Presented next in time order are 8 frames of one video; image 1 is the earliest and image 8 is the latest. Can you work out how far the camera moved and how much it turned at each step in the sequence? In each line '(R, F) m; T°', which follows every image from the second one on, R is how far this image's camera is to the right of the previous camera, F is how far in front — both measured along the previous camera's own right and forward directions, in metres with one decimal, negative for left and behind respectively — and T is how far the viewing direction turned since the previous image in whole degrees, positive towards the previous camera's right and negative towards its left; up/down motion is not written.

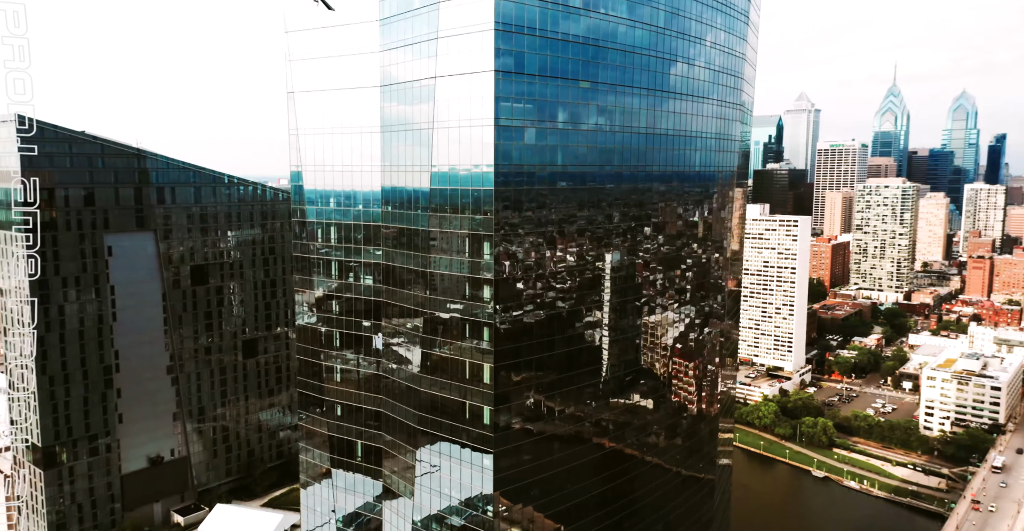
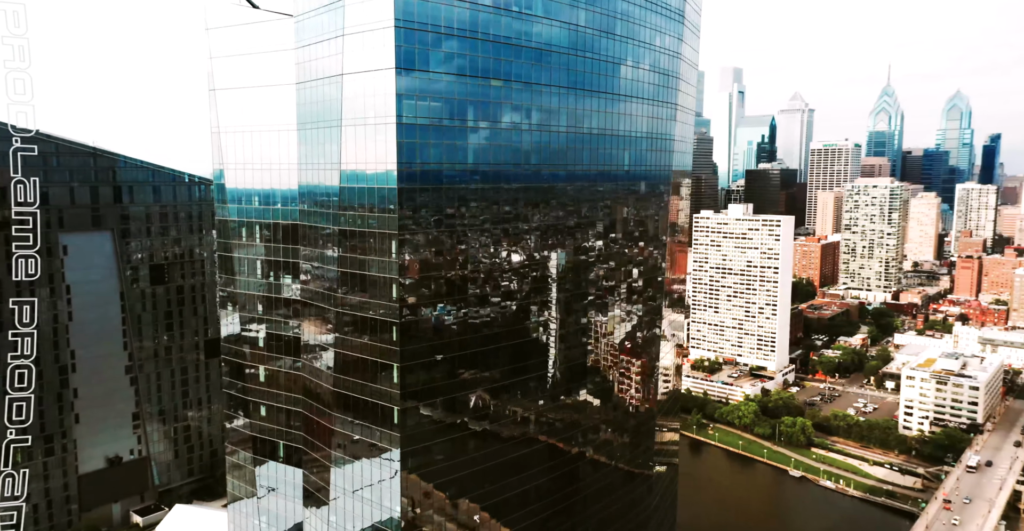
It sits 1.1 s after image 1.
(+2.3, +0.1) m; 0°
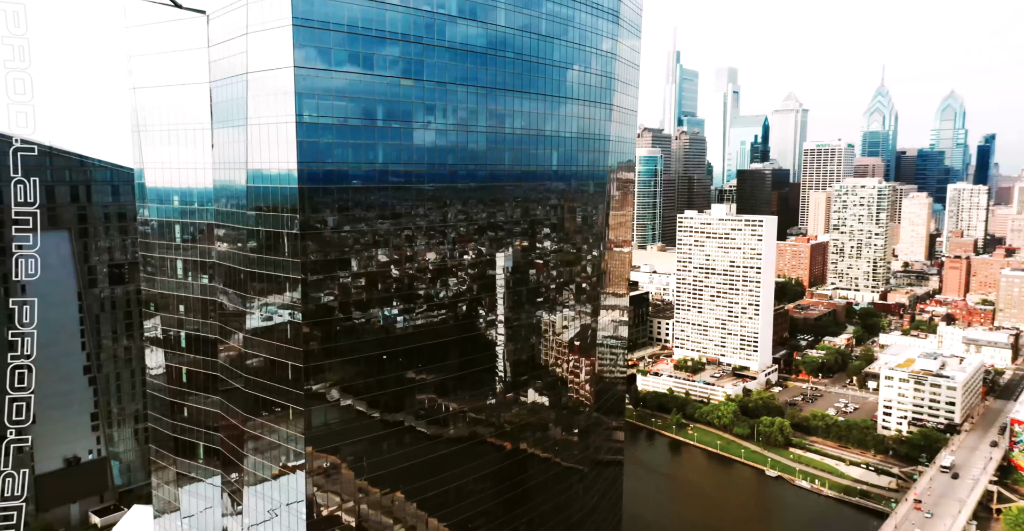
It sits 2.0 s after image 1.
(+2.4, +0.1) m; 0°
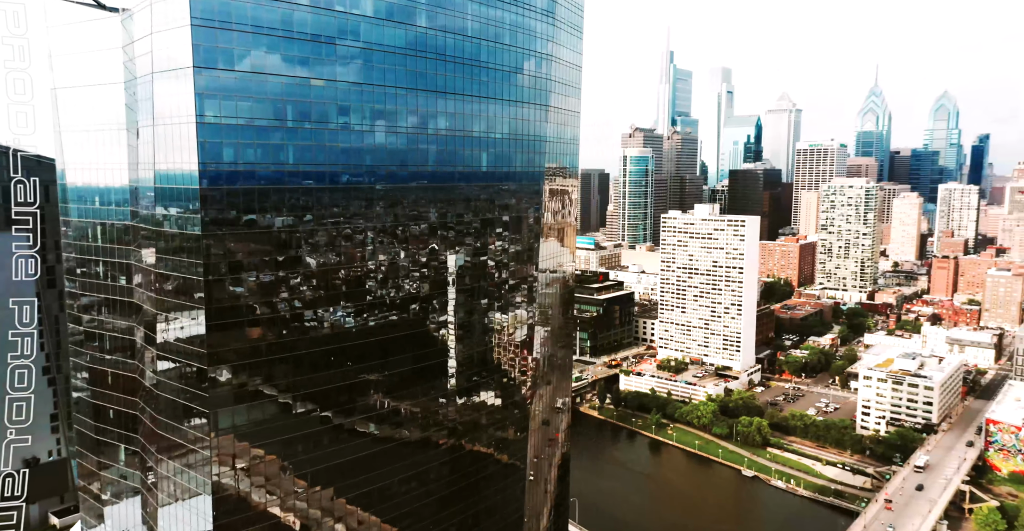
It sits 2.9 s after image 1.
(+2.3, 0.0) m; 0°
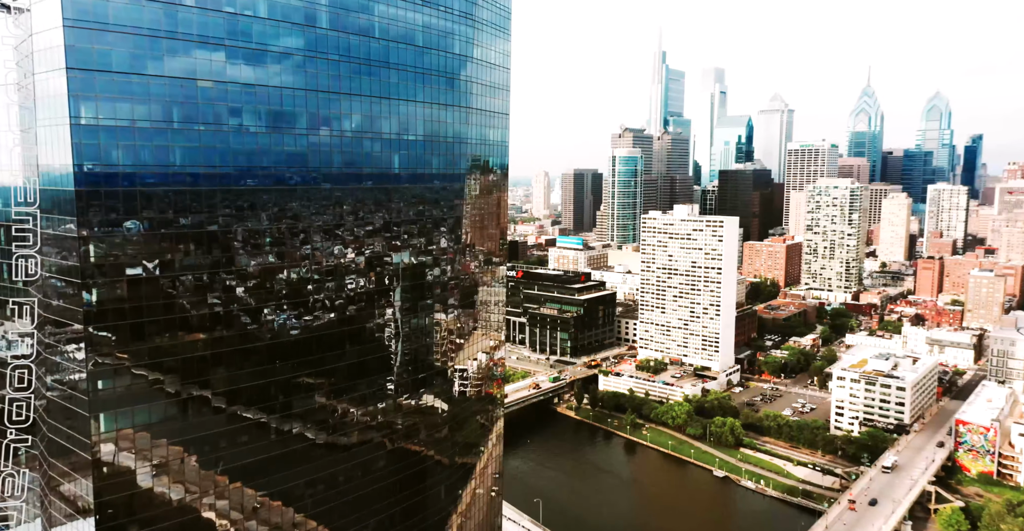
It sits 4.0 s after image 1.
(+2.9, 0.0) m; 0°
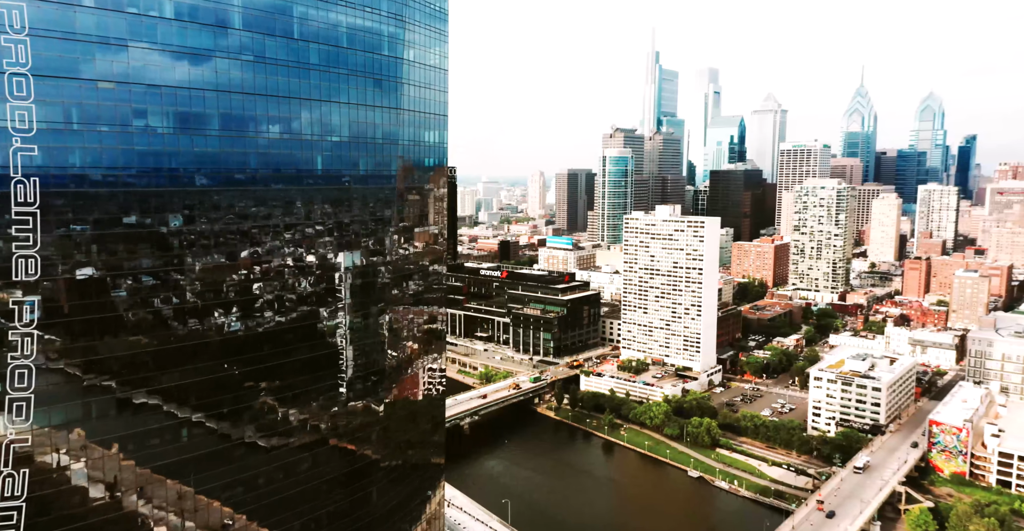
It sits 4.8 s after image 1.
(+2.5, 0.0) m; 0°
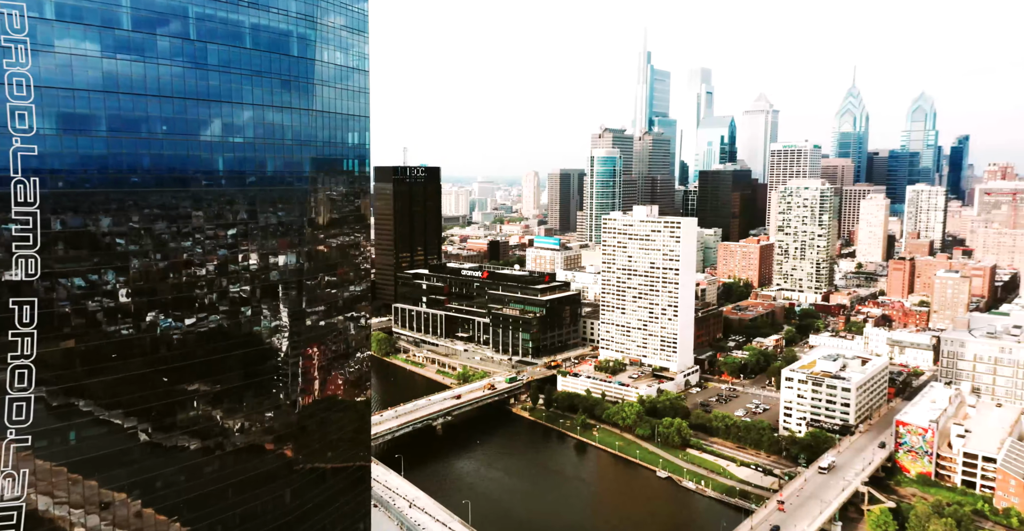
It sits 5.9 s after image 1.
(+3.2, 0.0) m; 0°
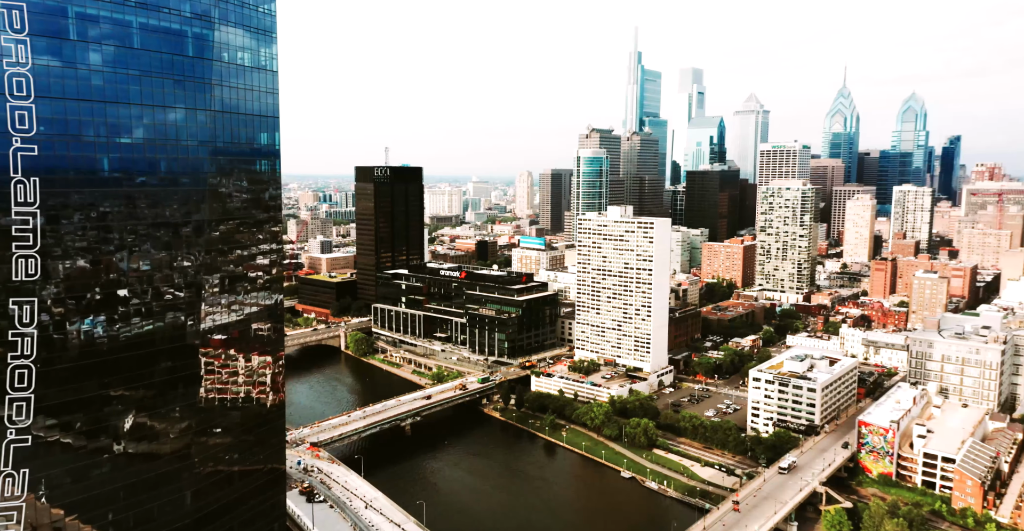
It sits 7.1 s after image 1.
(+3.7, 0.0) m; 0°
